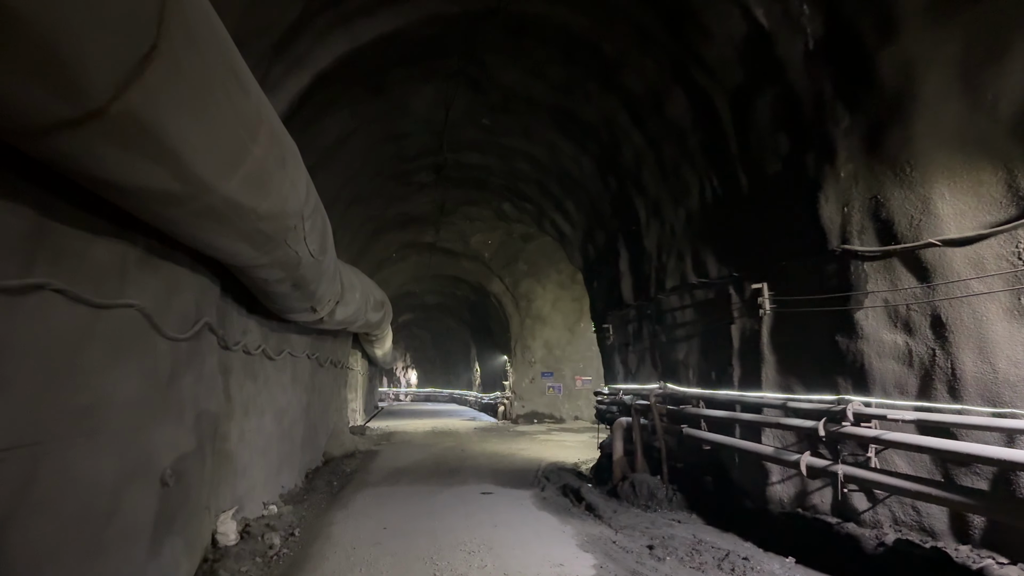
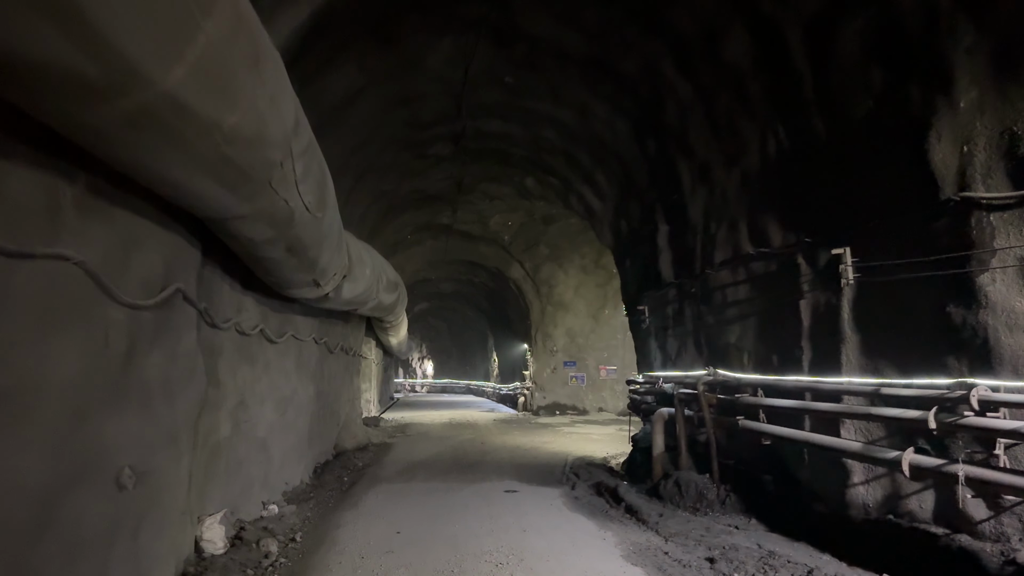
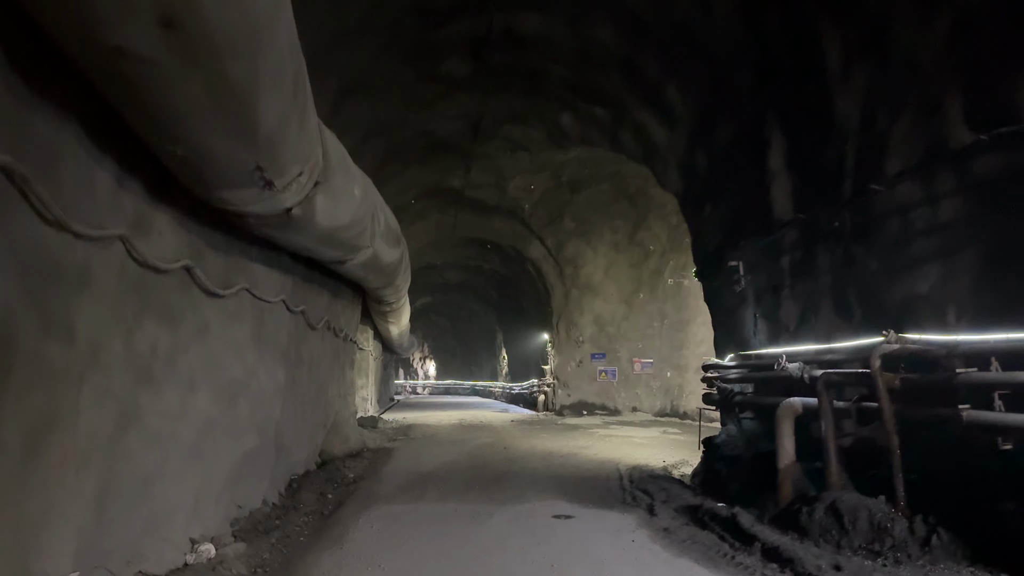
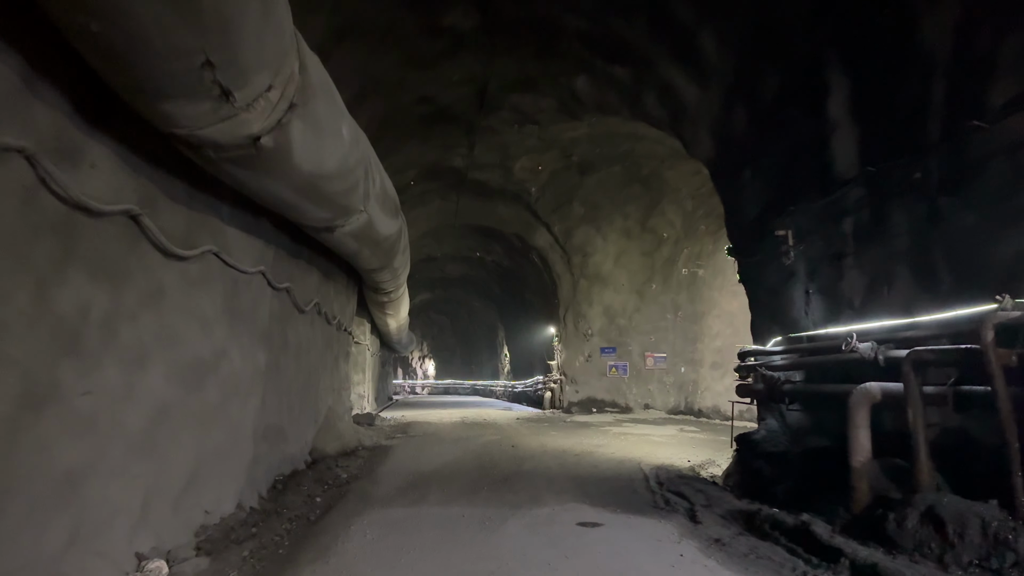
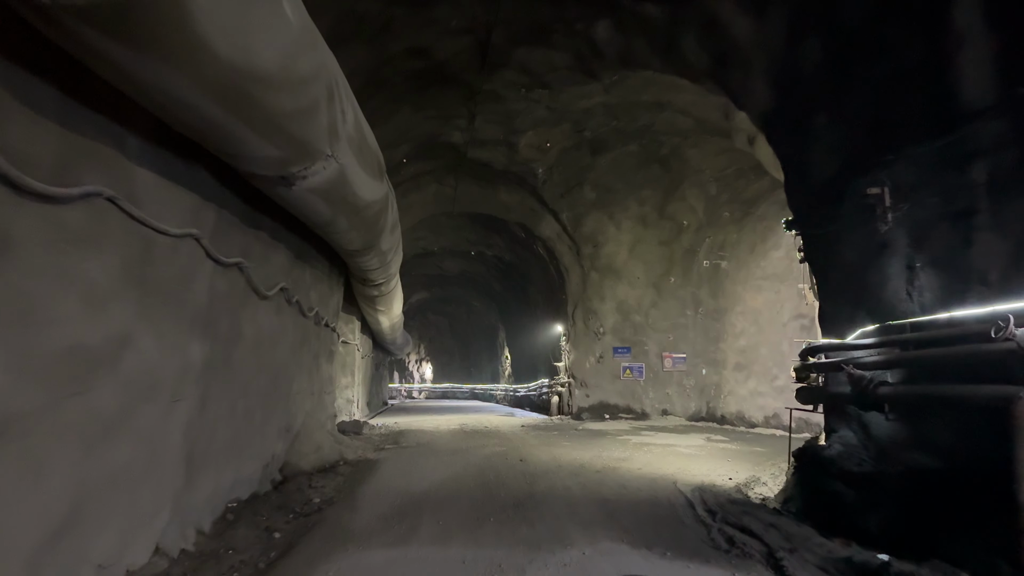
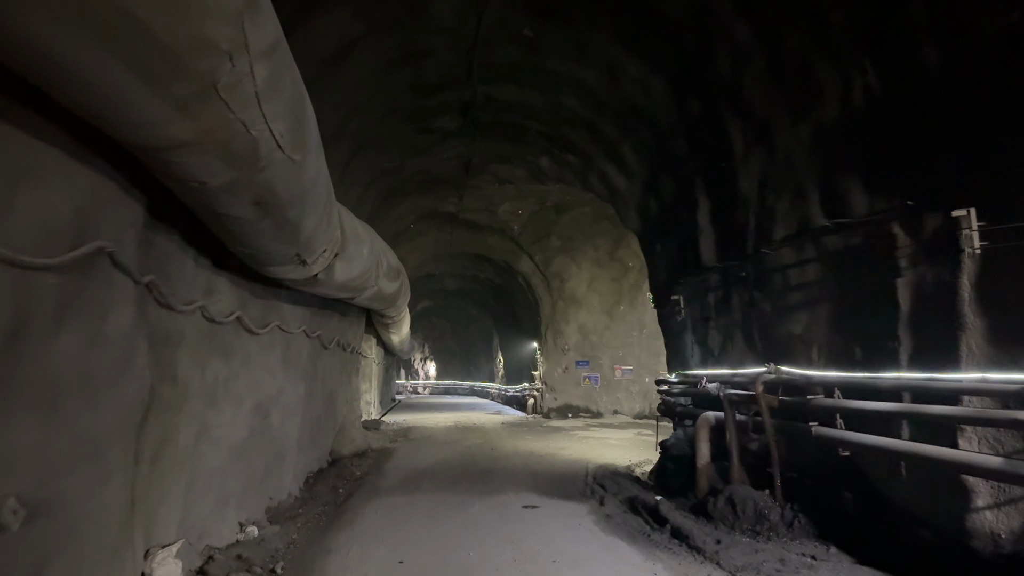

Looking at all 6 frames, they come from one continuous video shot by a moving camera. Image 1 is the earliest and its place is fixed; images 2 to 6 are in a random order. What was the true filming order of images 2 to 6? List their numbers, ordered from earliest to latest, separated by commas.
2, 6, 3, 4, 5
